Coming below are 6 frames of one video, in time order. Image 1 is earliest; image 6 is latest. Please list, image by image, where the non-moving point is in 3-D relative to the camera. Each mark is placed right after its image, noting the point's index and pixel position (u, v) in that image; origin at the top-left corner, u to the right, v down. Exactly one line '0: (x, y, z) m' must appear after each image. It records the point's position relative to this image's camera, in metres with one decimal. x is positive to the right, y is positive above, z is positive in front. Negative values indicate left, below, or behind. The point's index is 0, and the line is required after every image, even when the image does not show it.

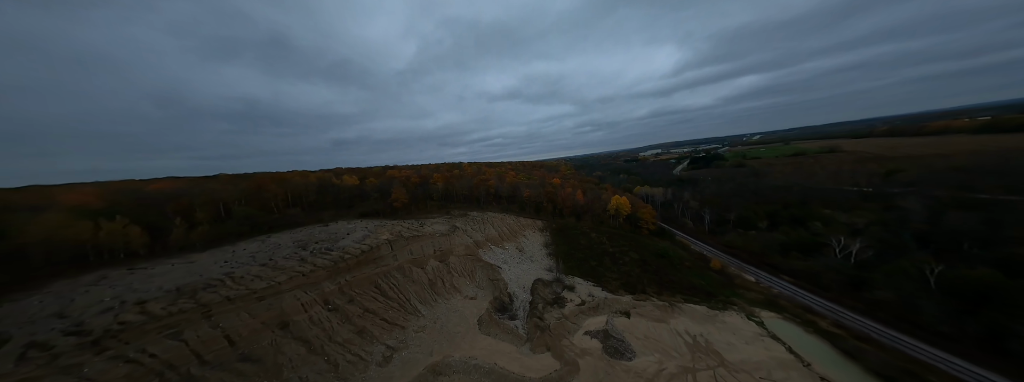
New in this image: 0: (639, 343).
0: (-9.0, -7.1, -1.0) m
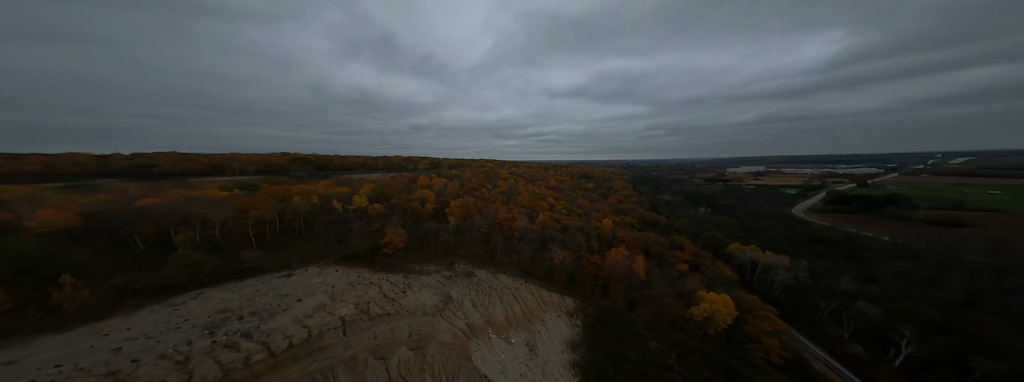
0: (-13.9, -11.1, -5.4) m
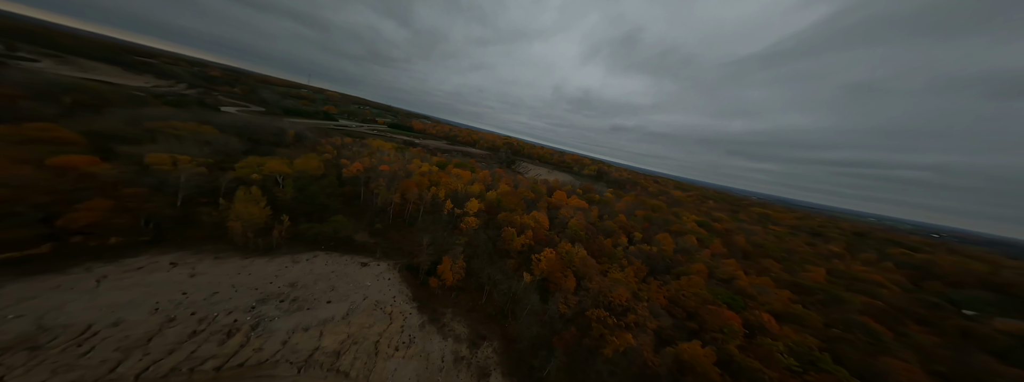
0: (-27.8, -9.2, +4.0) m
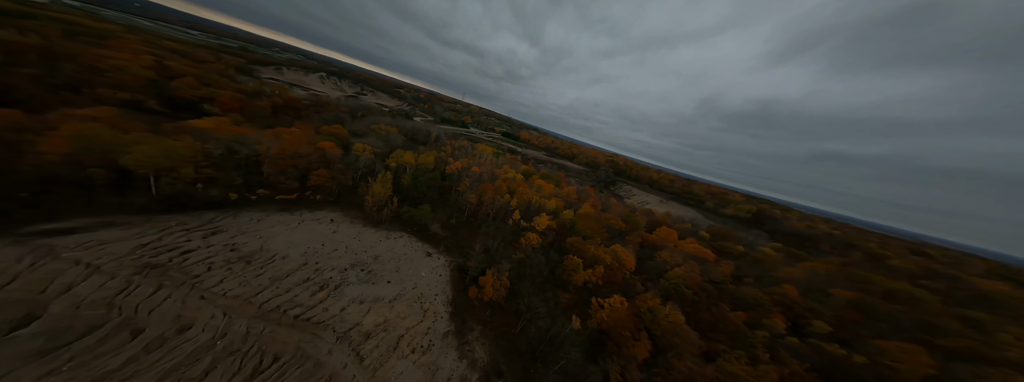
0: (-27.9, -4.7, +14.2) m
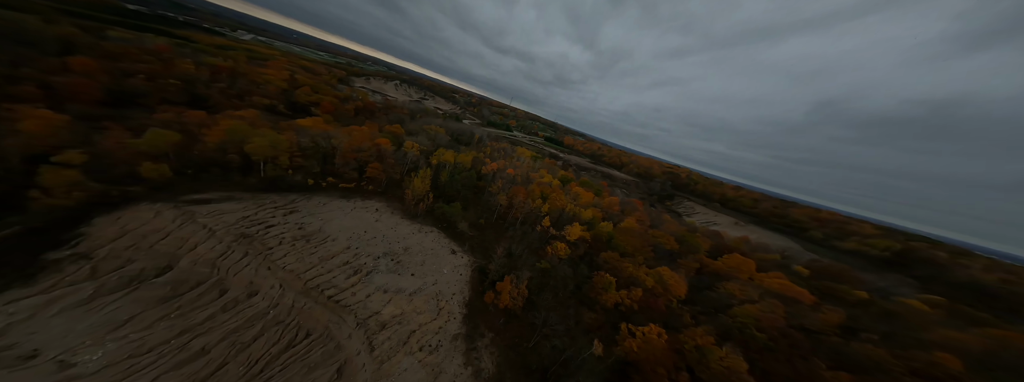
0: (-26.0, -2.8, +18.1) m
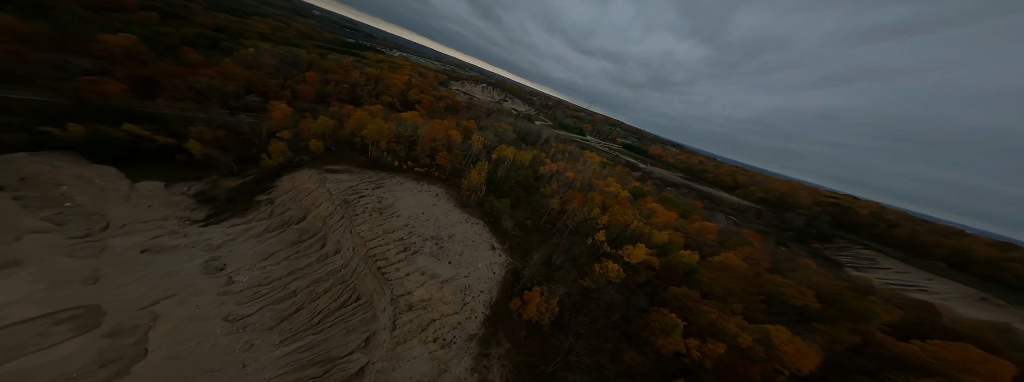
0: (-21.1, +0.5, +23.8) m
